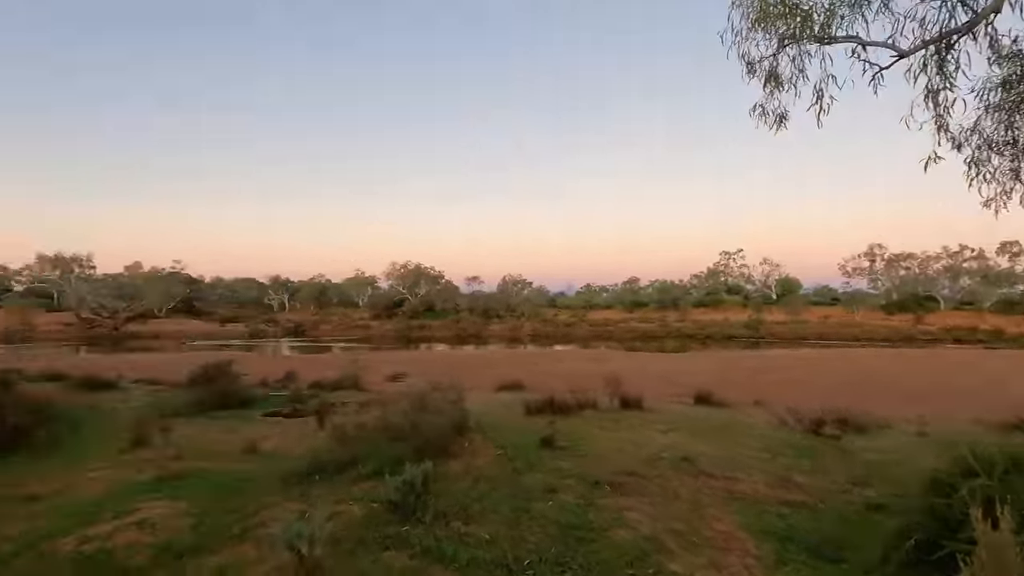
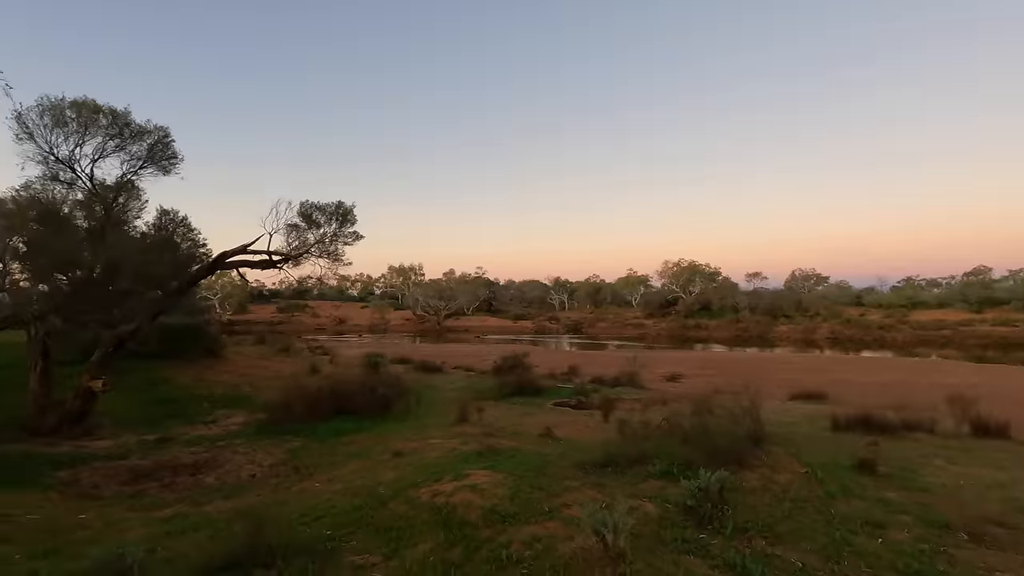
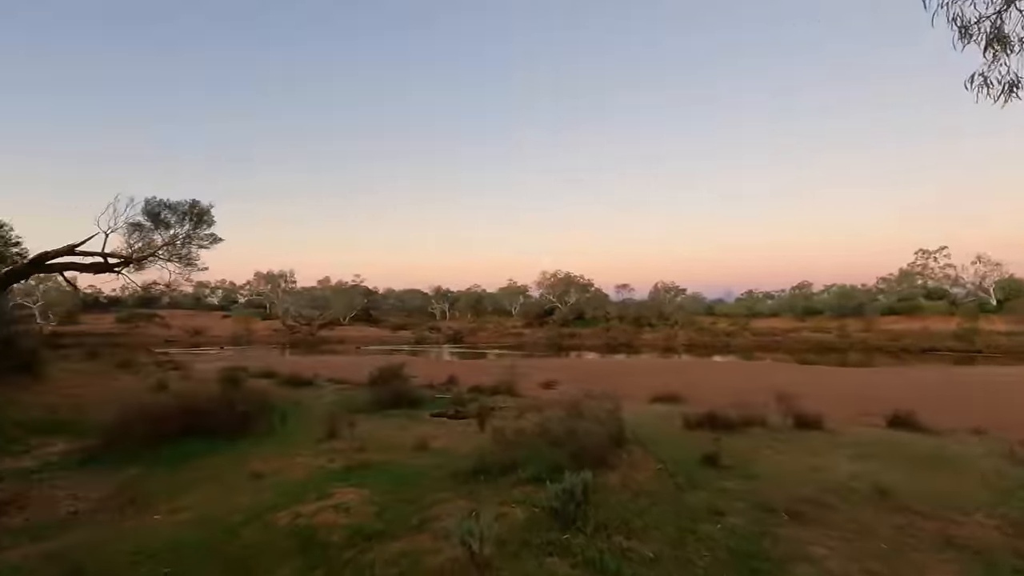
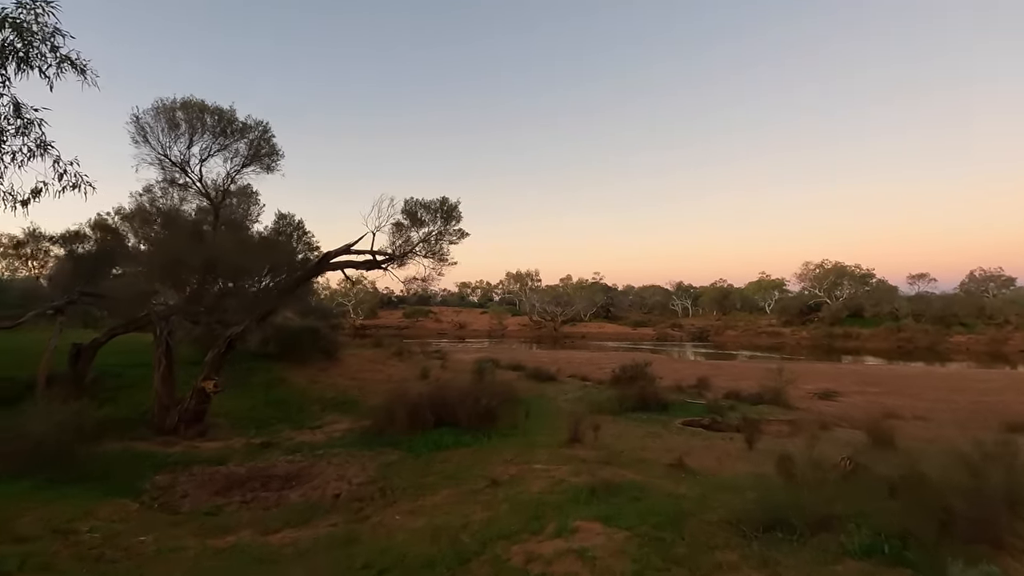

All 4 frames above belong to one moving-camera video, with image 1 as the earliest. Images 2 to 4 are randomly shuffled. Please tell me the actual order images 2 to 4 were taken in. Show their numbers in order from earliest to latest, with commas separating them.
3, 2, 4
